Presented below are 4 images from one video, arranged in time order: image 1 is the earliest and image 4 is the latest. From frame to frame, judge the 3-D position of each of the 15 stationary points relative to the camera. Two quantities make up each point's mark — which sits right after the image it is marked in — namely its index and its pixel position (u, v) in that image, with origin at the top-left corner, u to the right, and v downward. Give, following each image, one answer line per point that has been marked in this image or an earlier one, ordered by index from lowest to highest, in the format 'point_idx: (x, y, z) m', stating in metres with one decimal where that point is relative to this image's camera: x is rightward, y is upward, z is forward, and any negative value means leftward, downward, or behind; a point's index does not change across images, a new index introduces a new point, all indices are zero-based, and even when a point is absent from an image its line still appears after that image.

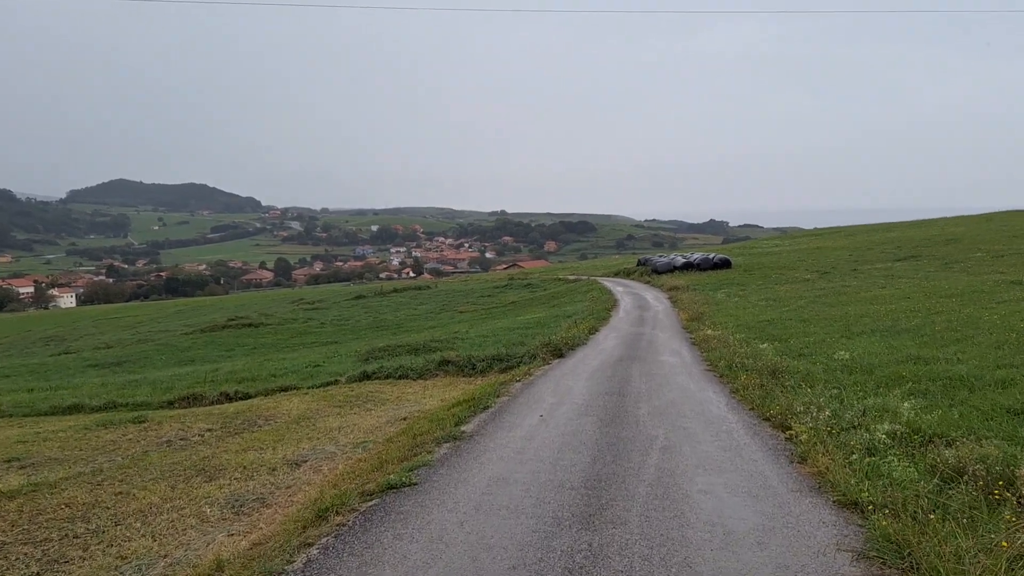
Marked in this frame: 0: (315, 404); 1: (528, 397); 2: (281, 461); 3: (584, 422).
0: (-6.2, -3.6, +19.0) m
1: (+0.4, -2.4, +13.5) m
2: (-4.4, -3.4, +11.5) m
3: (+1.3, -2.4, +10.7) m
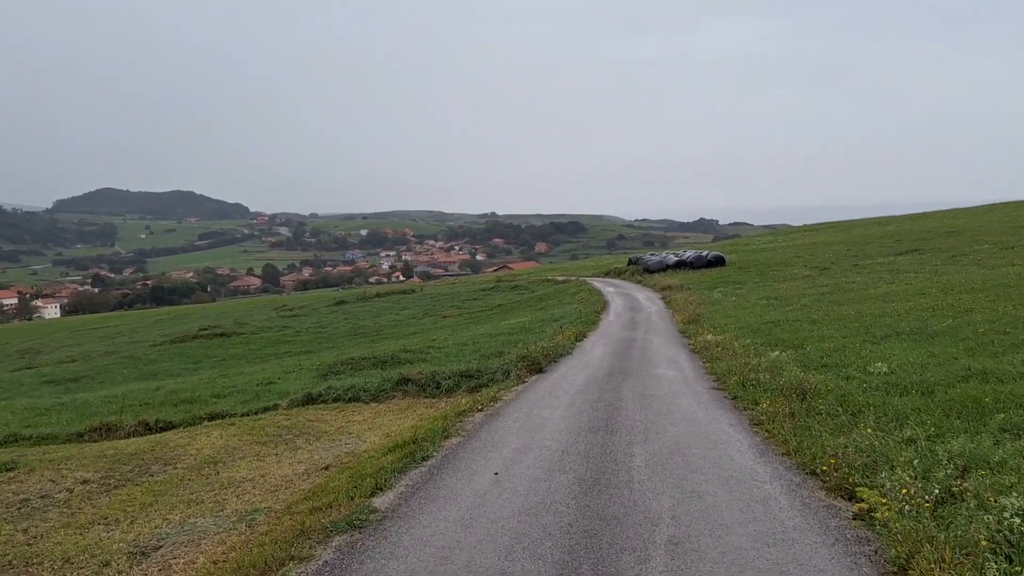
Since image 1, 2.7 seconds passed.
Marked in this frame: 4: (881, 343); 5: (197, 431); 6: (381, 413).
0: (-7.1, -3.9, +15.5) m
1: (-0.5, -2.5, +10.2) m
2: (-5.2, -3.5, +8.2) m
3: (+0.5, -2.5, +7.5) m
4: (+11.0, -1.7, +17.8) m
5: (-9.2, -4.1, +17.5) m
6: (-3.7, -3.5, +16.9) m
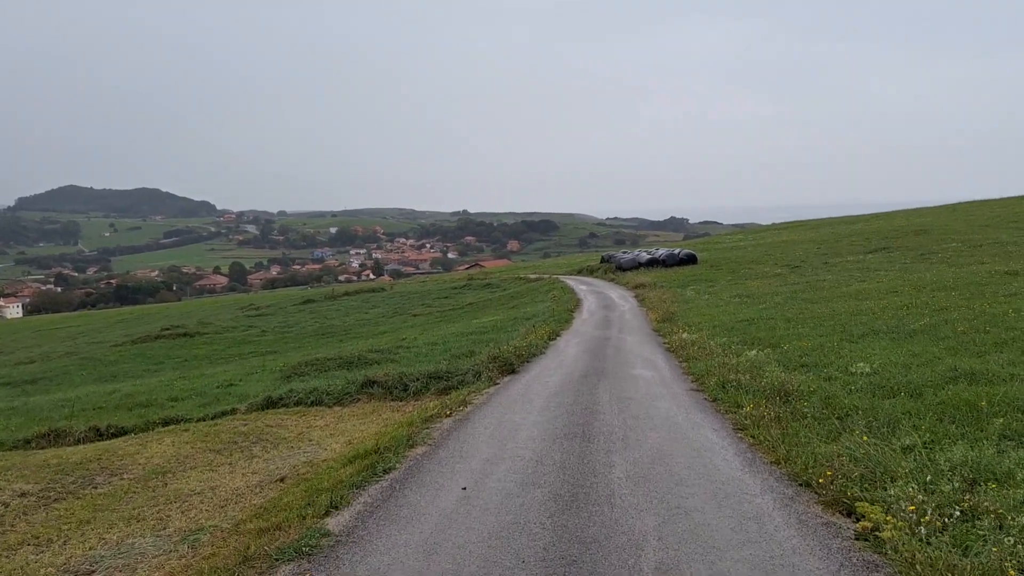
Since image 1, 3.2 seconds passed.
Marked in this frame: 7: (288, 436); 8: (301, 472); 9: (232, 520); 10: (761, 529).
0: (-7.8, -3.8, +14.5) m
1: (-0.9, -2.5, +9.5) m
2: (-5.6, -3.5, +7.2) m
3: (+0.2, -2.4, +6.8) m
4: (+10.1, -1.6, +17.6) m
5: (-9.9, -4.0, +16.4) m
6: (-4.4, -3.5, +16.0) m
7: (-5.4, -3.6, +14.5) m
8: (-3.7, -3.2, +10.5) m
9: (-3.9, -3.2, +8.4) m
10: (+2.5, -2.4, +5.9) m
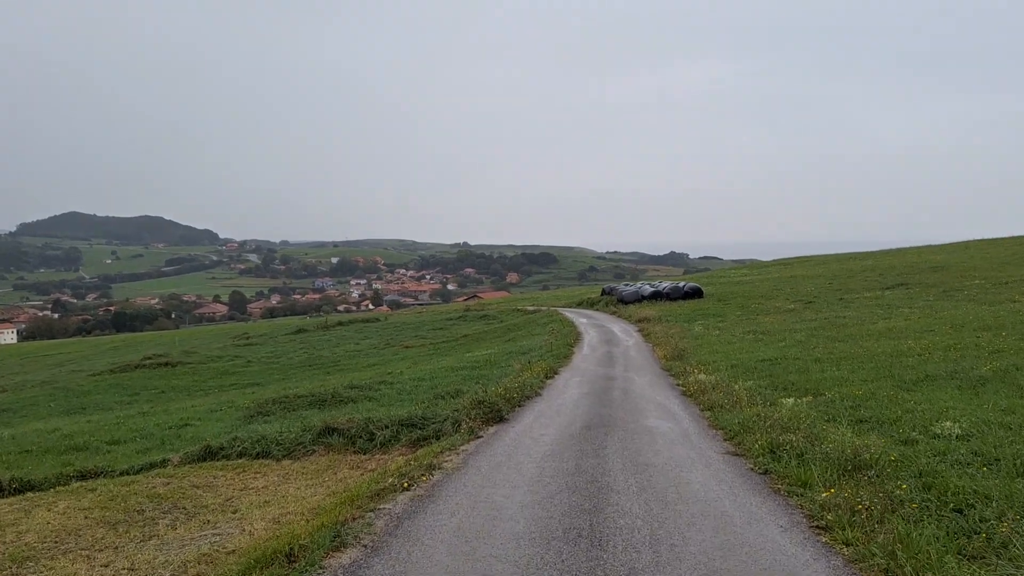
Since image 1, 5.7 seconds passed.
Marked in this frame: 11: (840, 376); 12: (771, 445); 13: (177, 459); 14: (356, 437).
0: (-8.1, -4.3, +11.4) m
1: (-1.2, -2.8, +6.4) m
2: (-5.9, -3.6, +4.1) m
3: (-0.1, -2.6, +3.7) m
4: (+9.9, -2.5, +14.5) m
5: (-10.2, -4.6, +13.2) m
6: (-4.7, -4.0, +12.9) m
7: (-5.7, -4.1, +11.3) m
8: (-4.0, -3.5, +7.4) m
9: (-4.2, -3.4, +5.3) m
10: (+2.2, -2.5, +2.9) m
11: (+9.8, -2.6, +18.0) m
12: (+4.4, -2.7, +10.2) m
13: (-8.6, -4.4, +15.4) m
14: (-3.8, -3.7, +14.8) m
